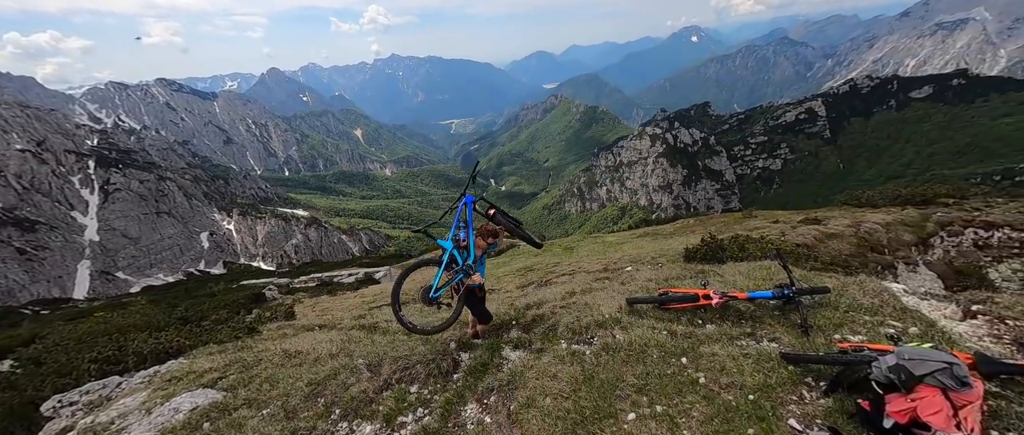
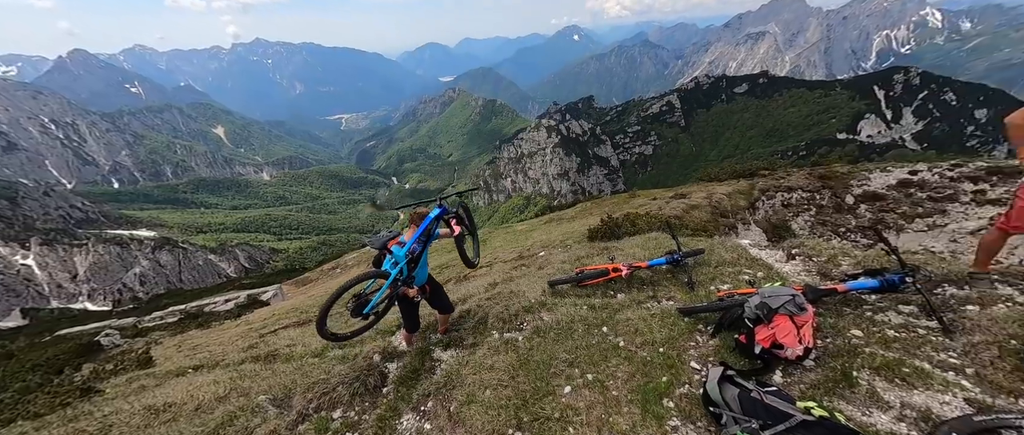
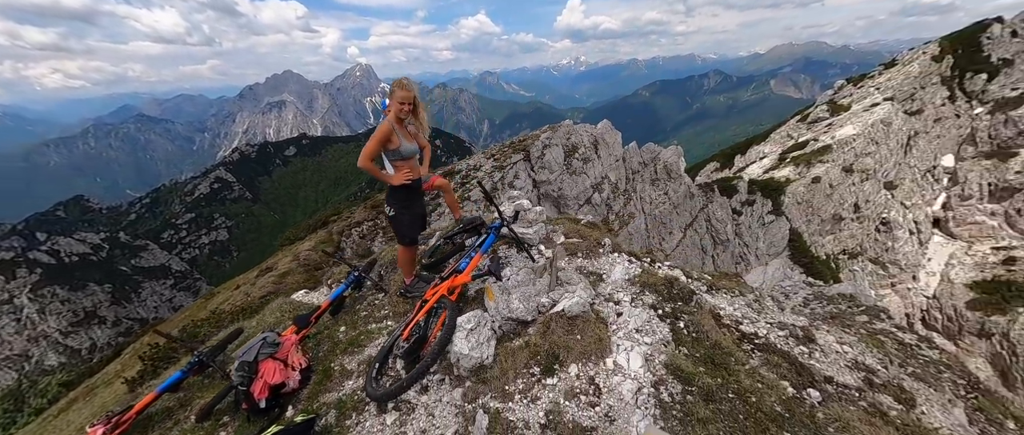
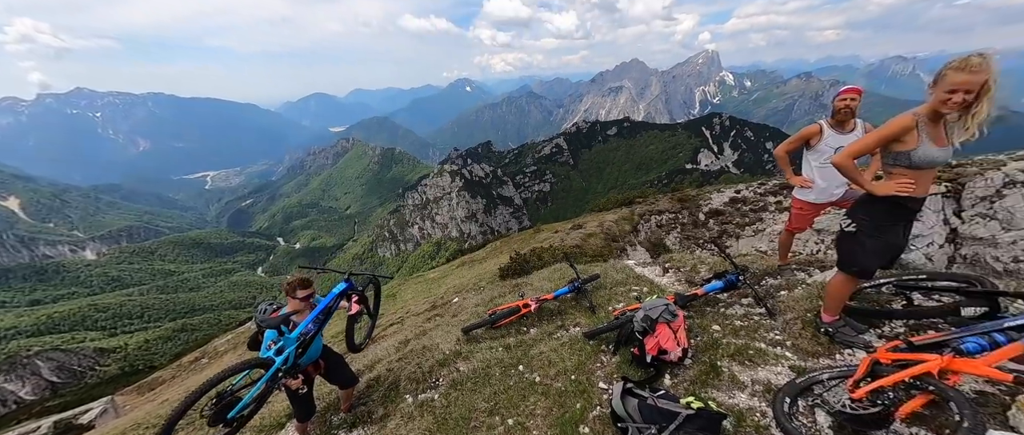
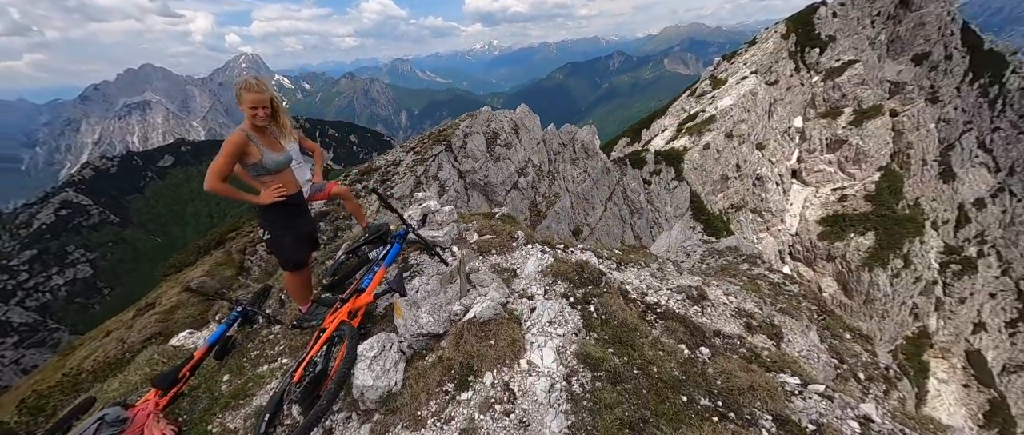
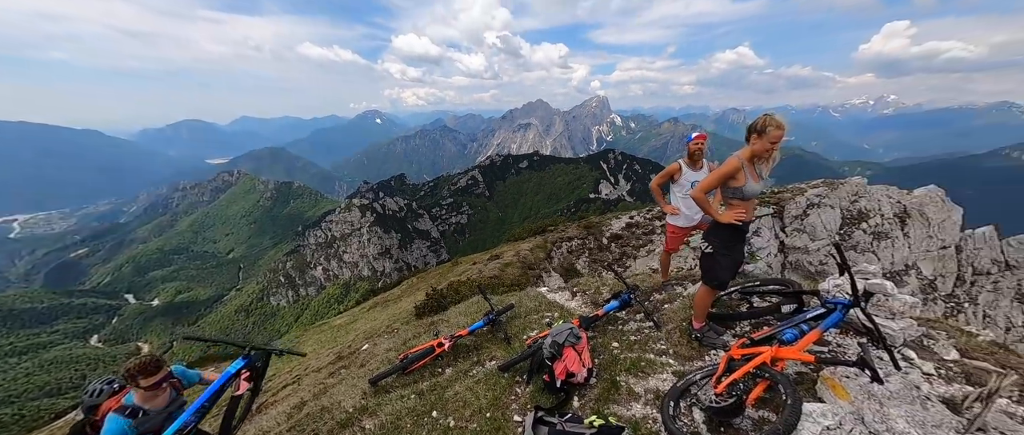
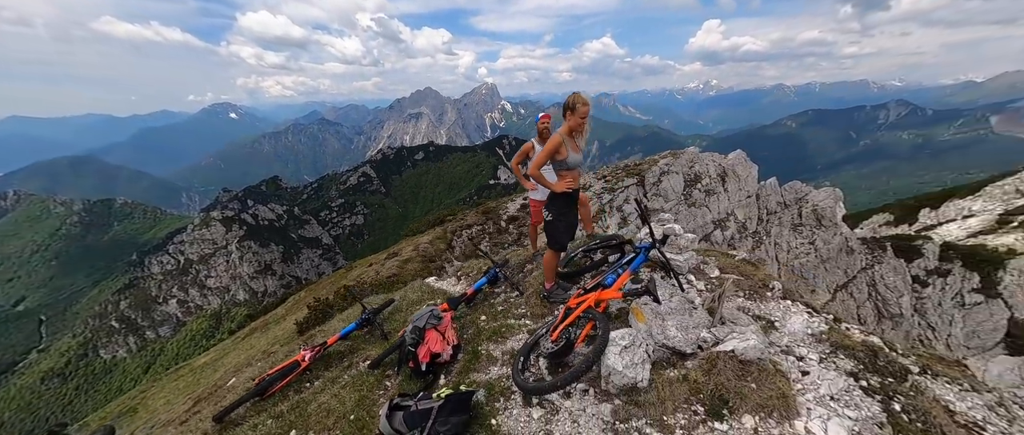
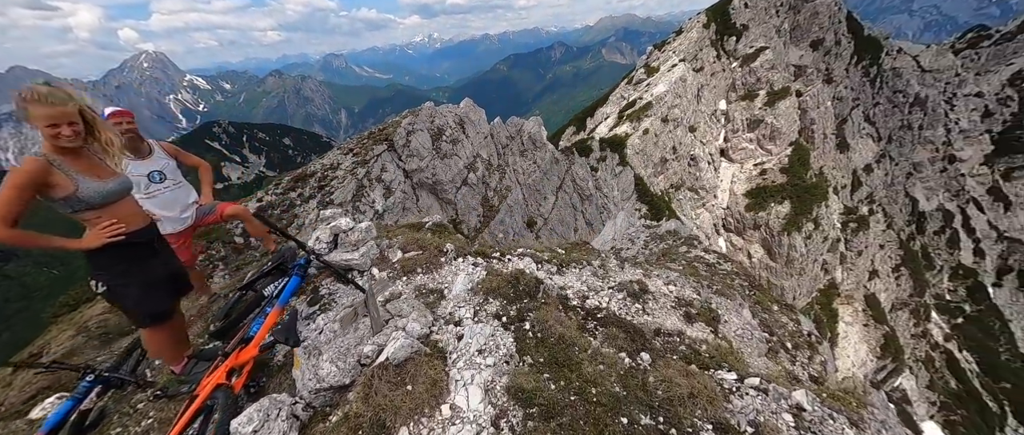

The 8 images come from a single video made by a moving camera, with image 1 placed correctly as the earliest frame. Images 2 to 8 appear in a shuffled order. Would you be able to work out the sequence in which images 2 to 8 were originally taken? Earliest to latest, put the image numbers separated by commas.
2, 4, 6, 7, 3, 5, 8
